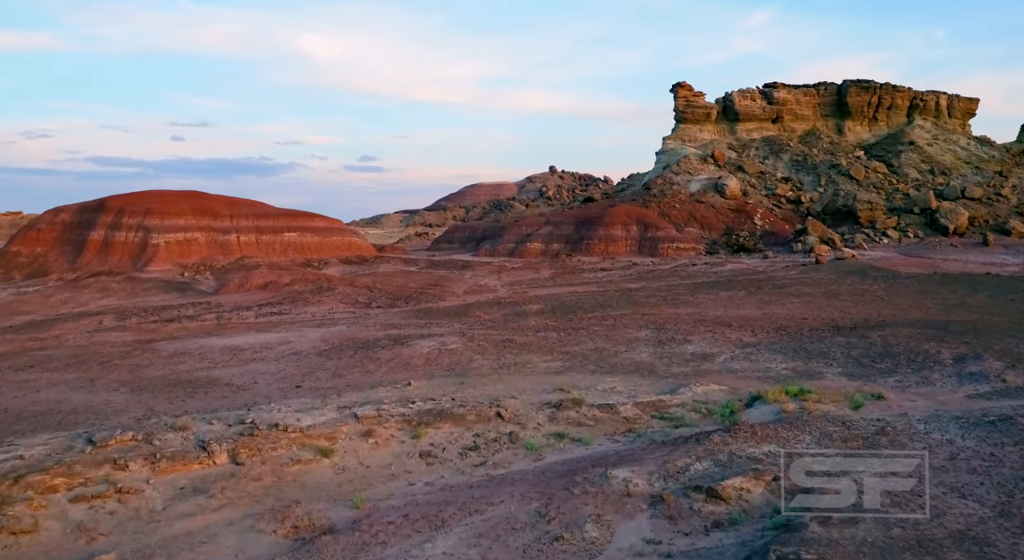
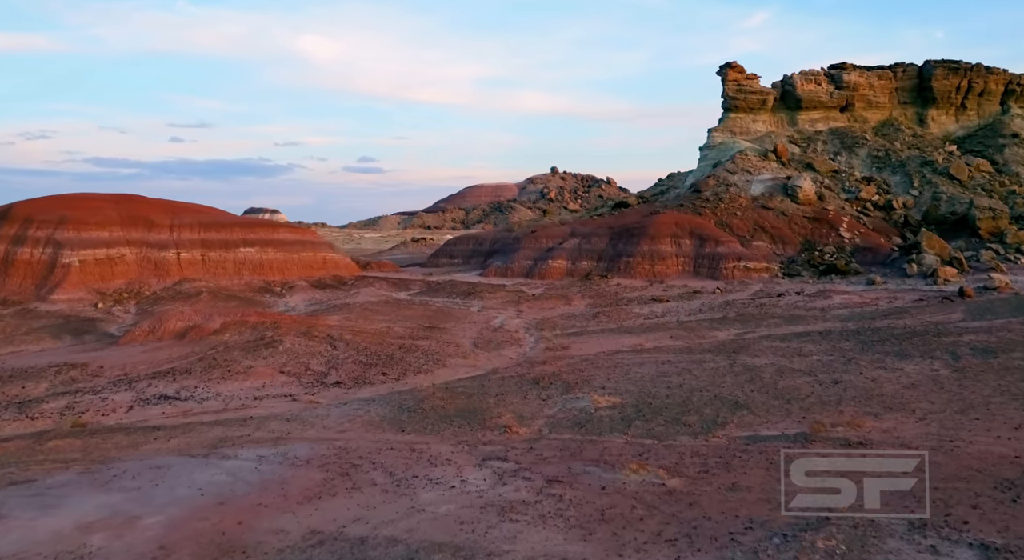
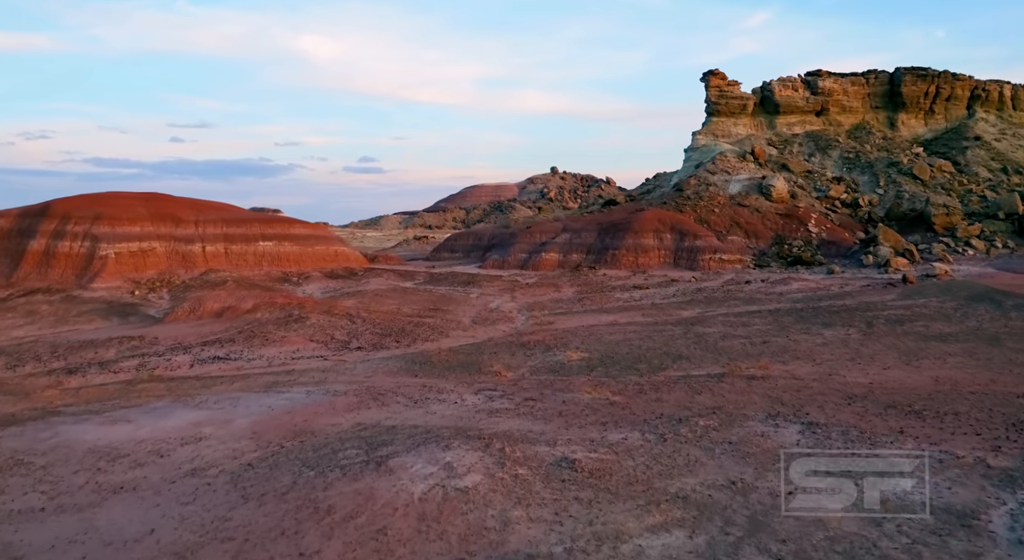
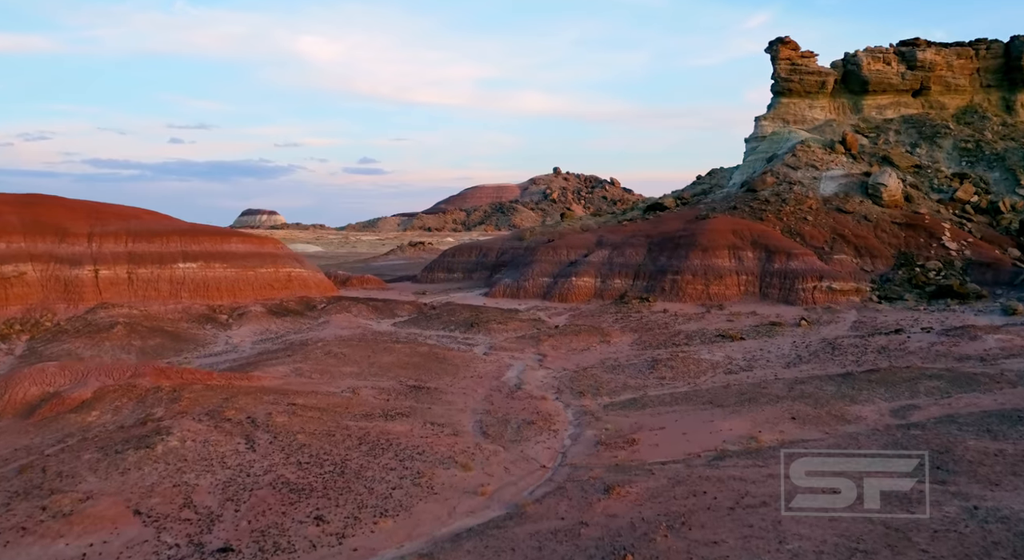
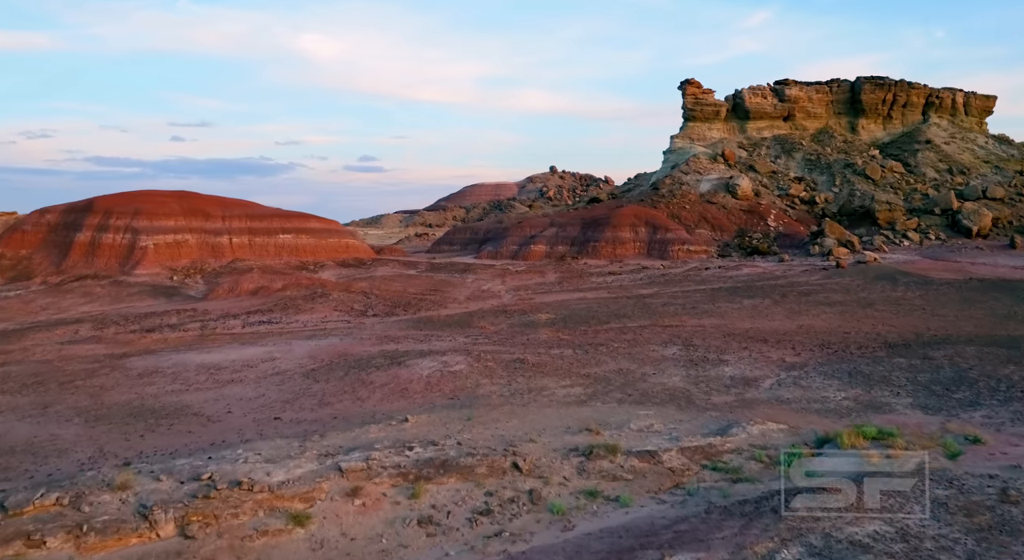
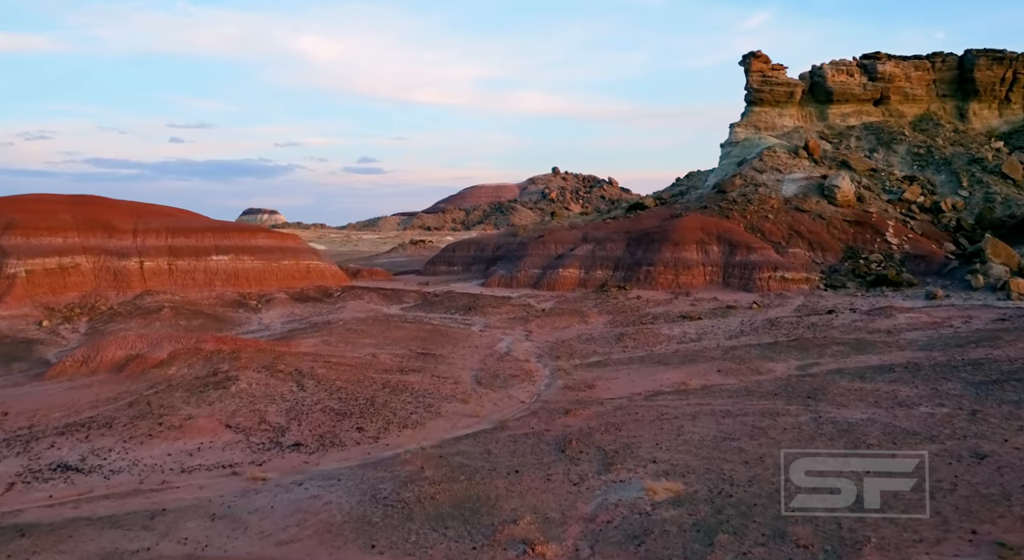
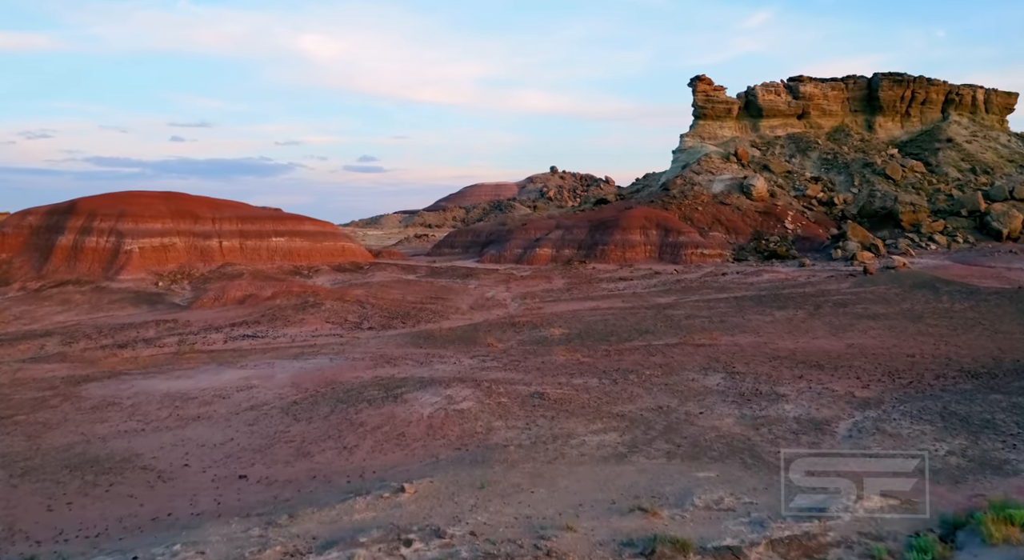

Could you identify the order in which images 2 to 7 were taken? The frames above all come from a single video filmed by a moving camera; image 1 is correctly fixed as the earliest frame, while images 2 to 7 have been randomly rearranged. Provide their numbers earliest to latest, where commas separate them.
5, 7, 3, 2, 6, 4
